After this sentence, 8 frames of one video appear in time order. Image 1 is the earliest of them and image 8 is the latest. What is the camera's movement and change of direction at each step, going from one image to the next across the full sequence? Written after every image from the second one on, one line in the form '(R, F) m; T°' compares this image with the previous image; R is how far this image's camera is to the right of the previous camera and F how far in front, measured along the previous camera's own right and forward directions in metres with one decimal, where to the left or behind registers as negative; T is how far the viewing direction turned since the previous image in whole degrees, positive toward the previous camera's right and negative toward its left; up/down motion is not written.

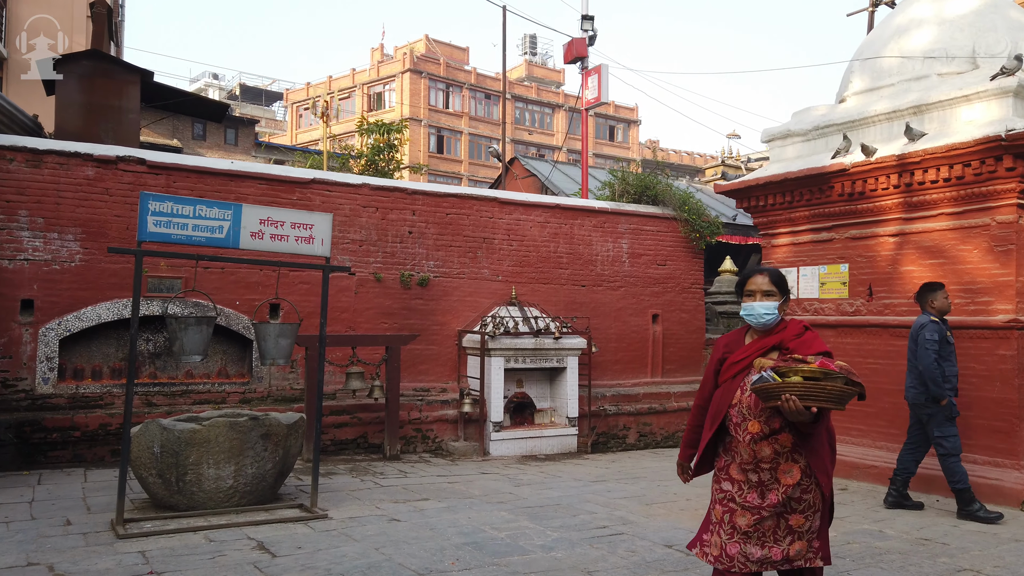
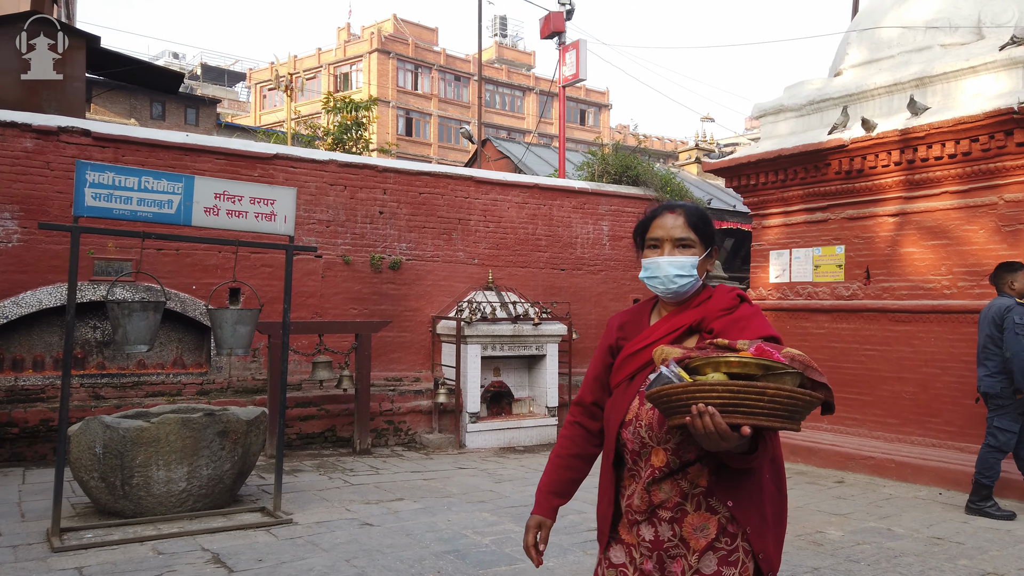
(-0.1, +0.5) m; +2°
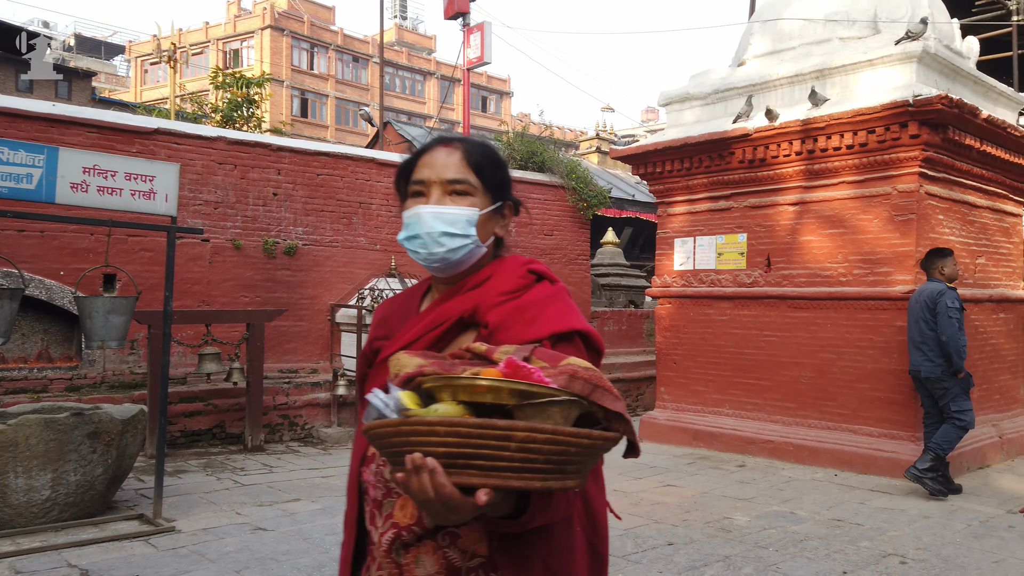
(-0.1, +0.3) m; +8°
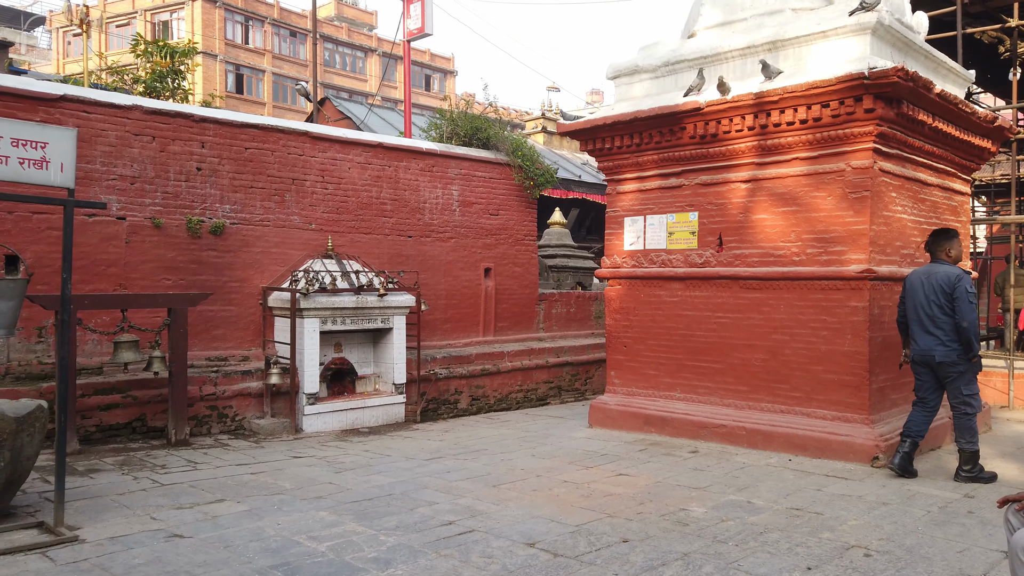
(0.0, +0.4) m; +4°
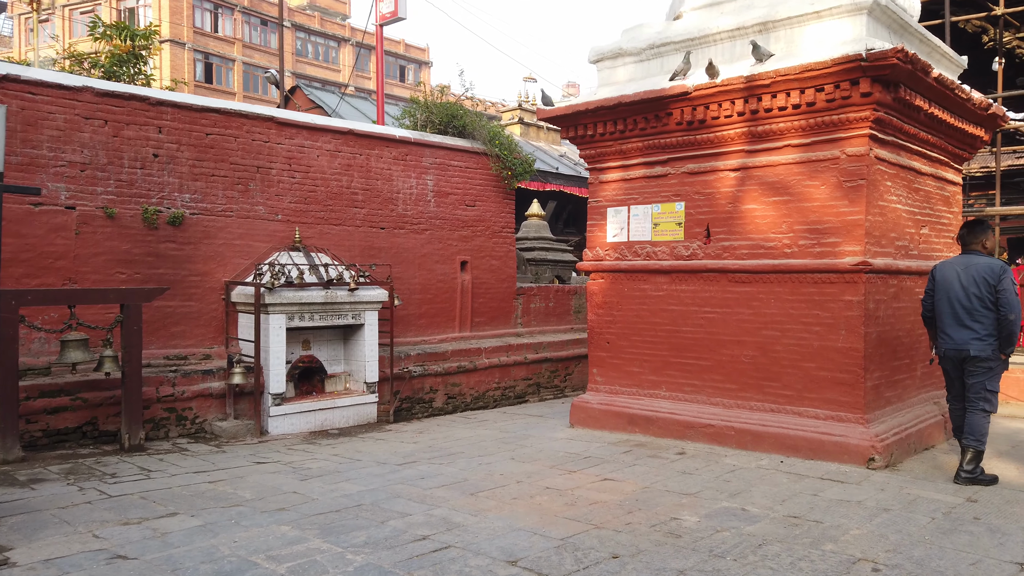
(0.0, +0.4) m; +2°
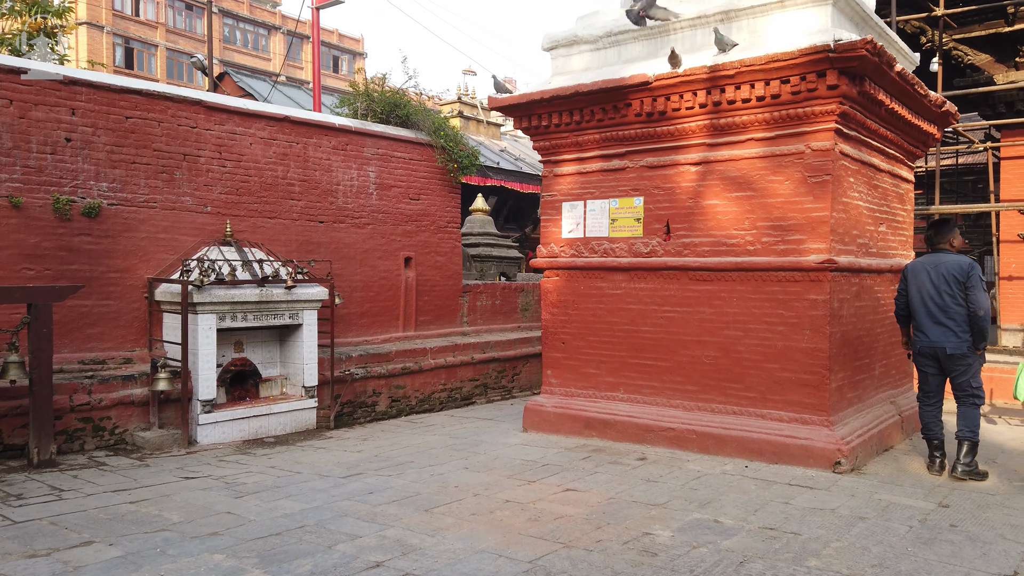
(-0.2, +0.4) m; +5°
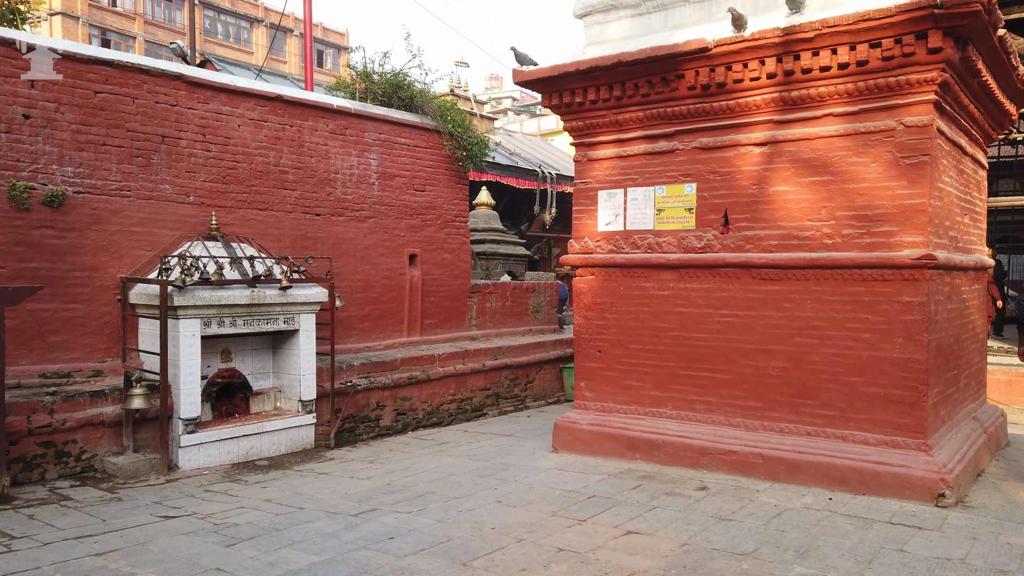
(-0.4, +0.9) m; +1°
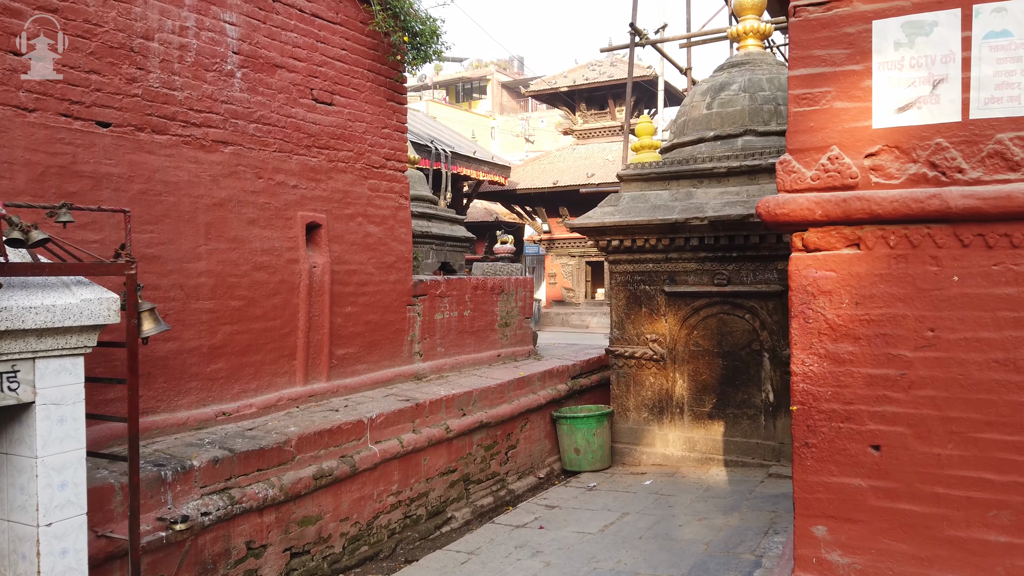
(-0.9, +4.4) m; +11°
